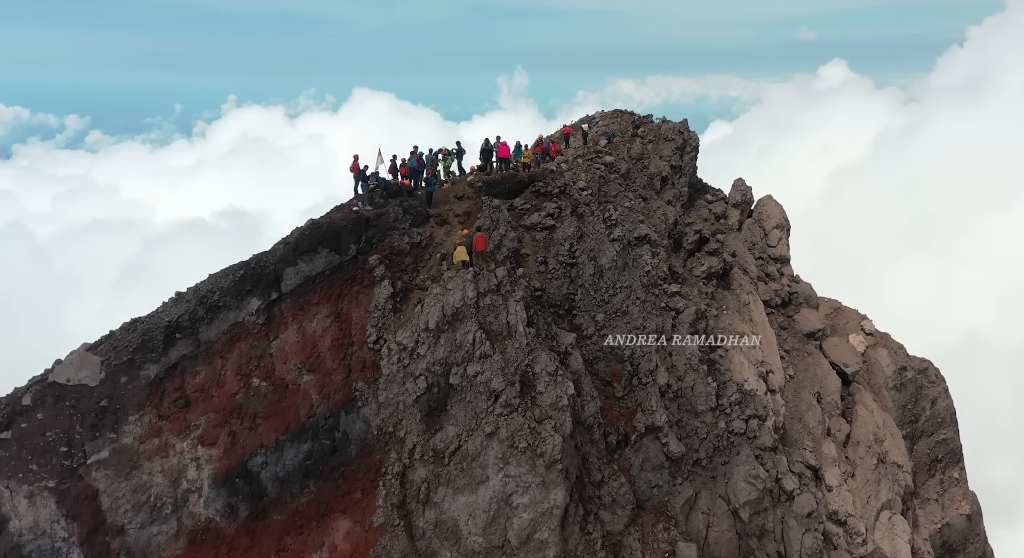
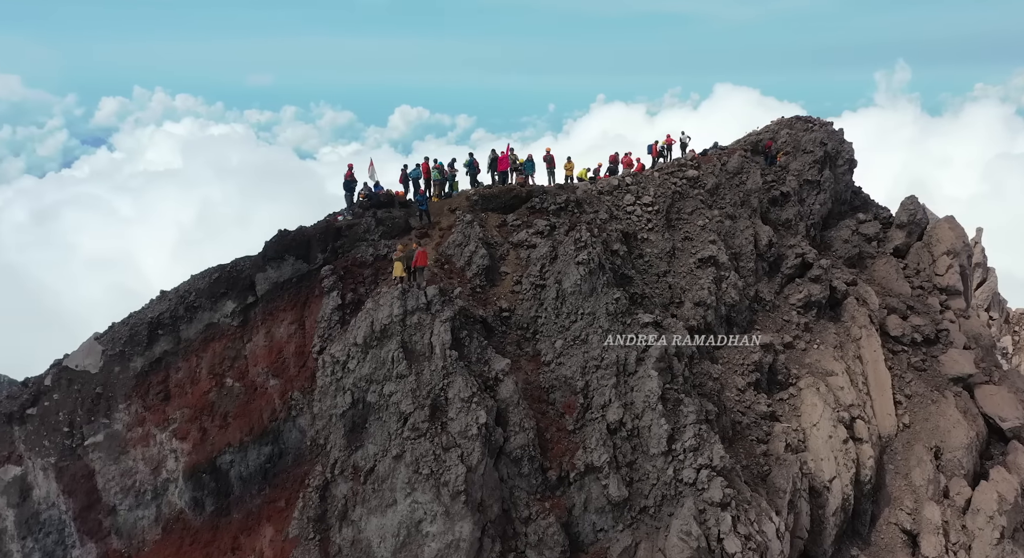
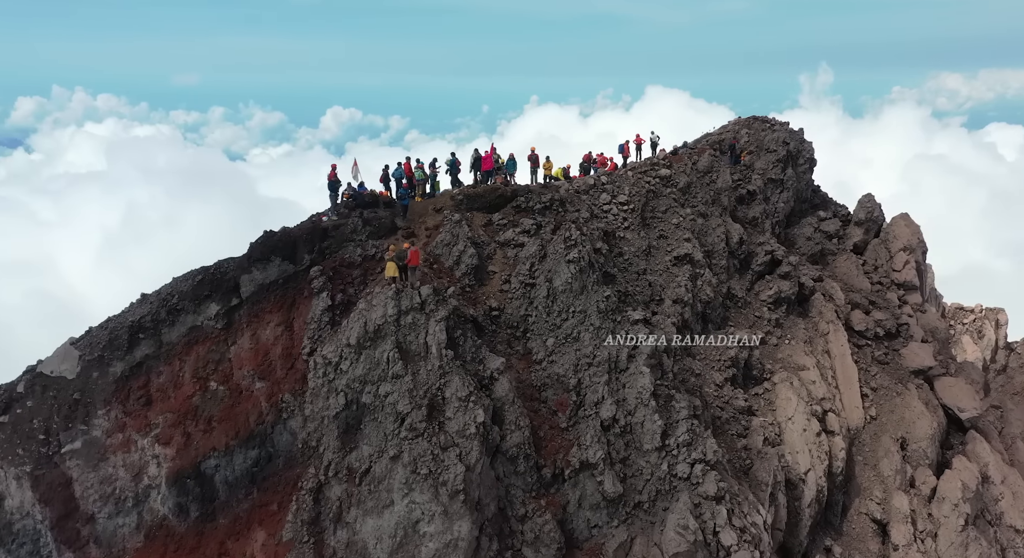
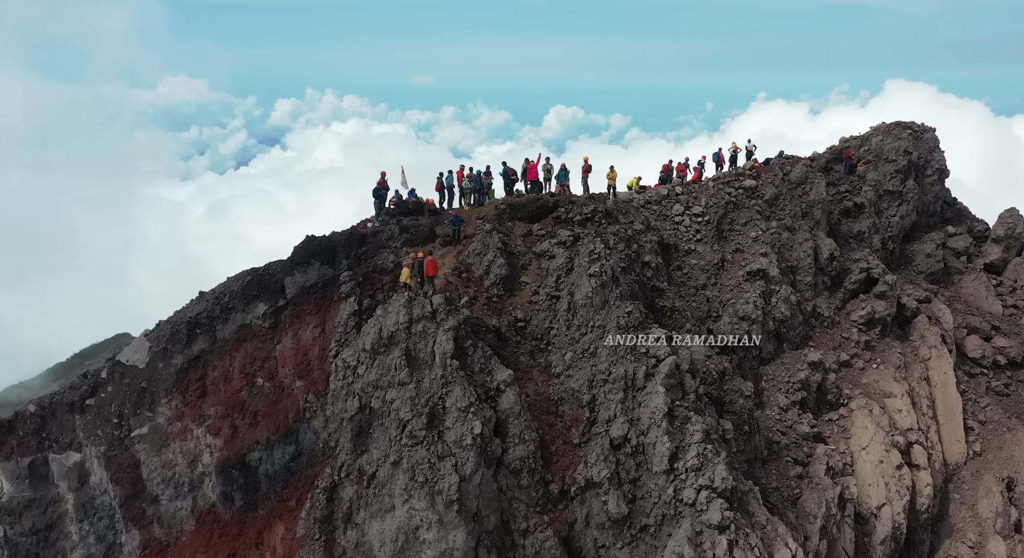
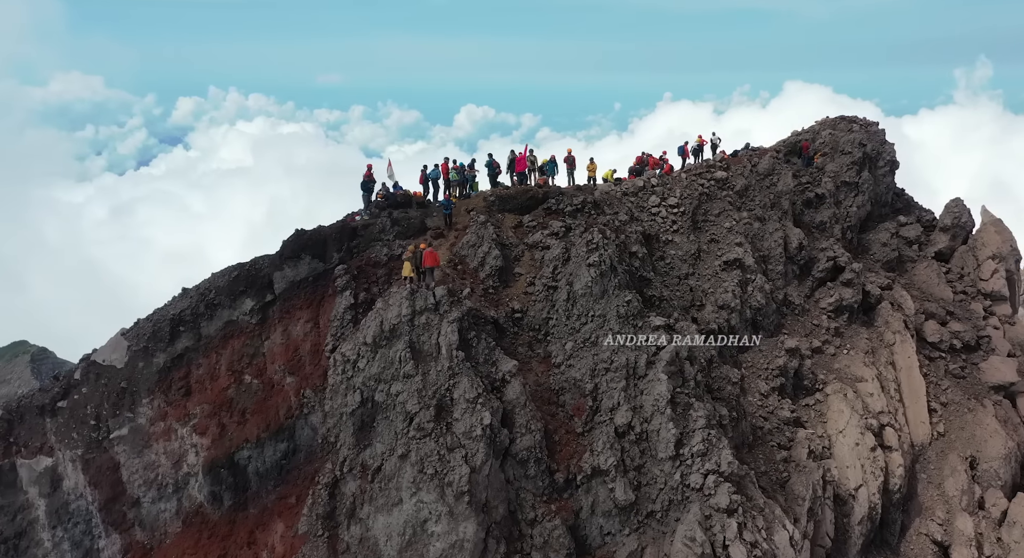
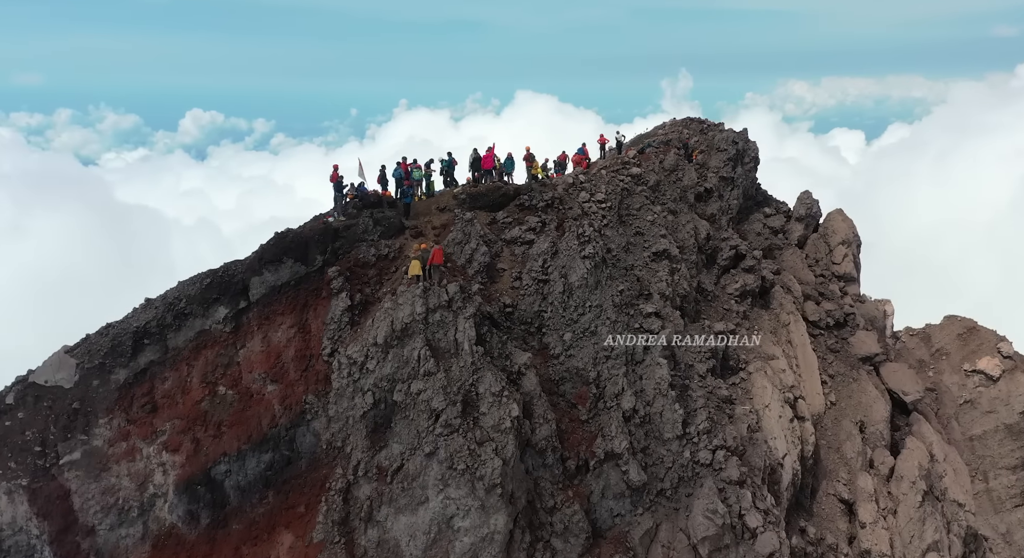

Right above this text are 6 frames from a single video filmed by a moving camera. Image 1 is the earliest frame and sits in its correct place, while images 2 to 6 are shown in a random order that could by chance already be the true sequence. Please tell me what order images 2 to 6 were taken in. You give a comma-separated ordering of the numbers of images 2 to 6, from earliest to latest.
6, 3, 2, 5, 4
